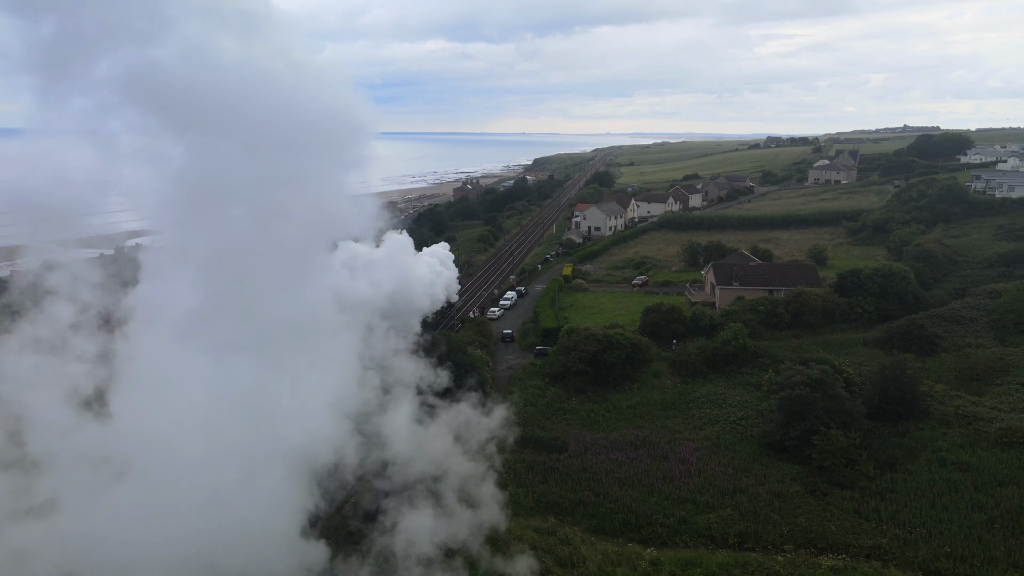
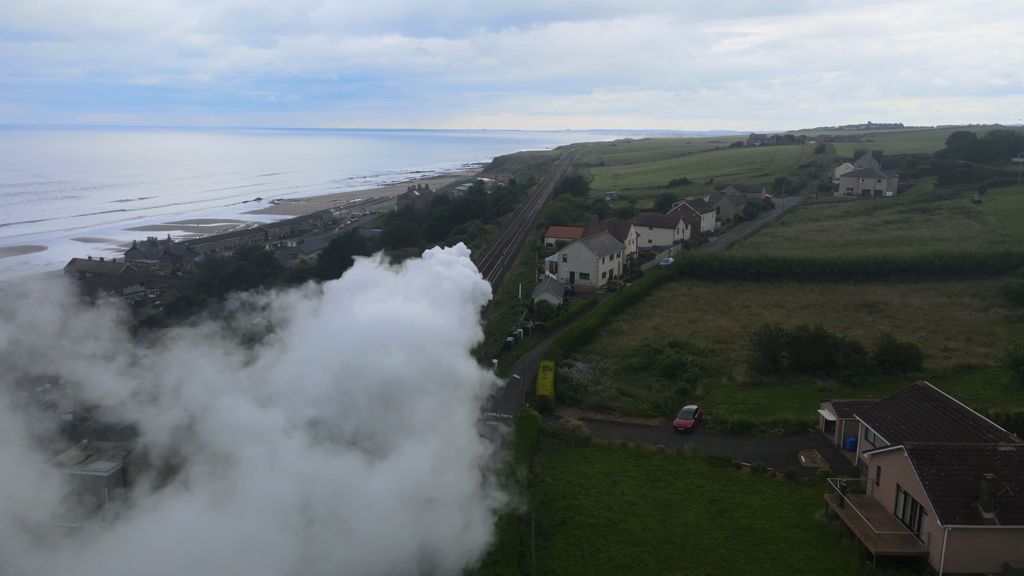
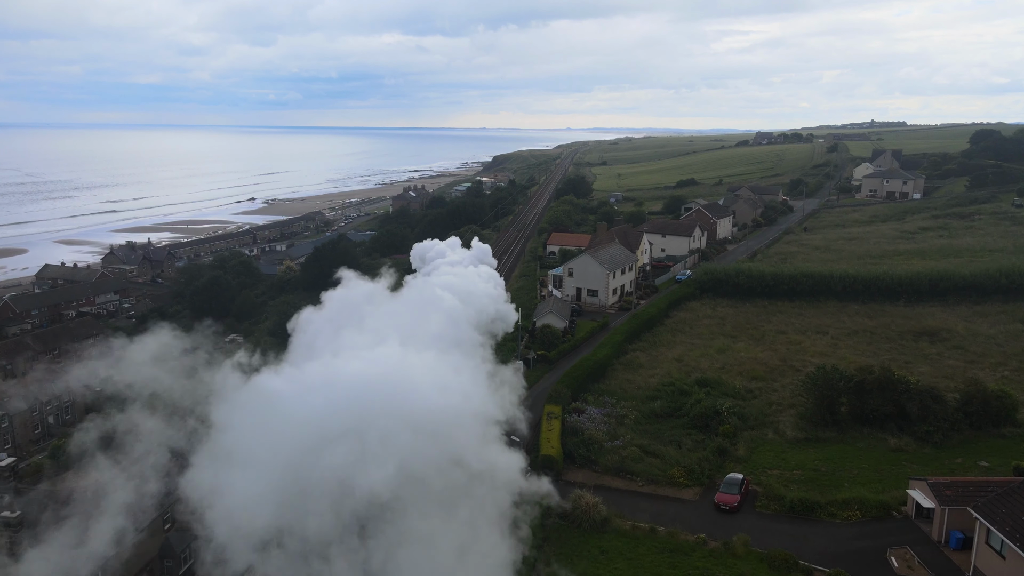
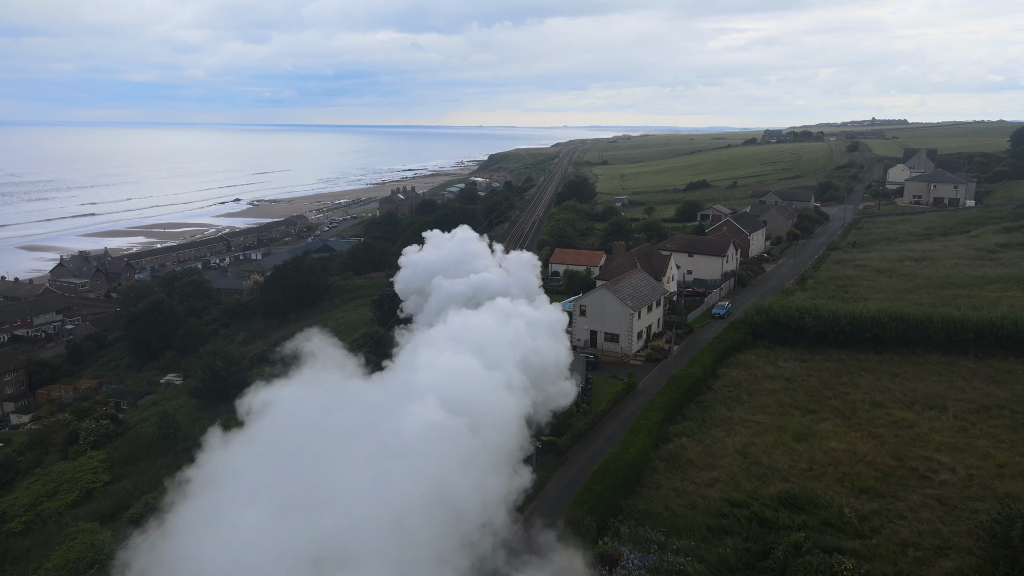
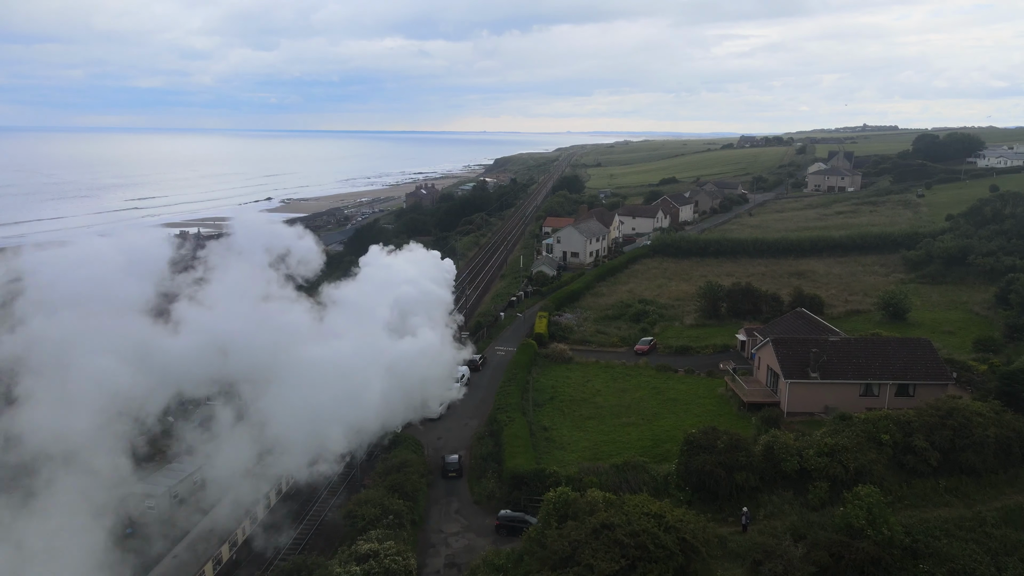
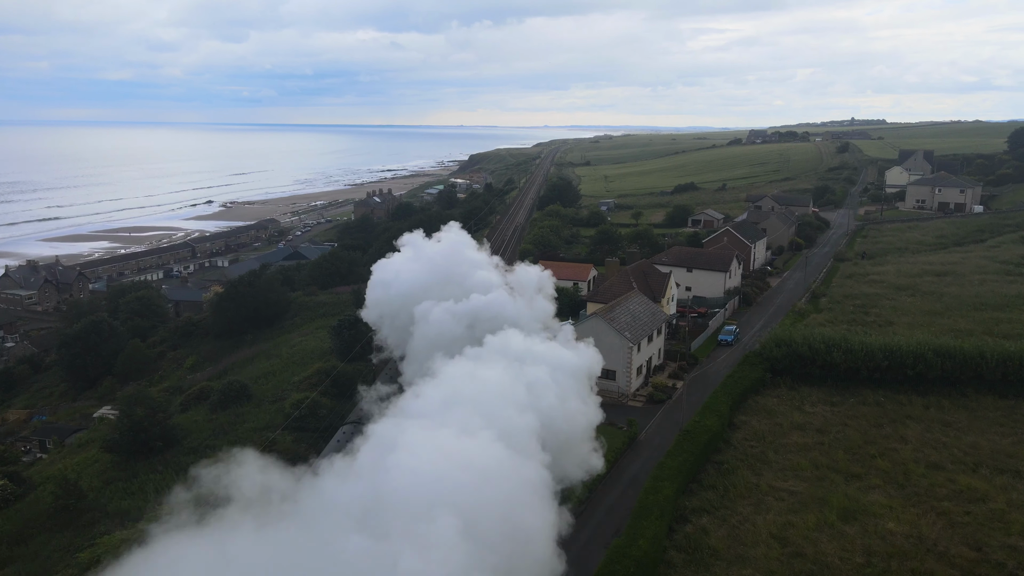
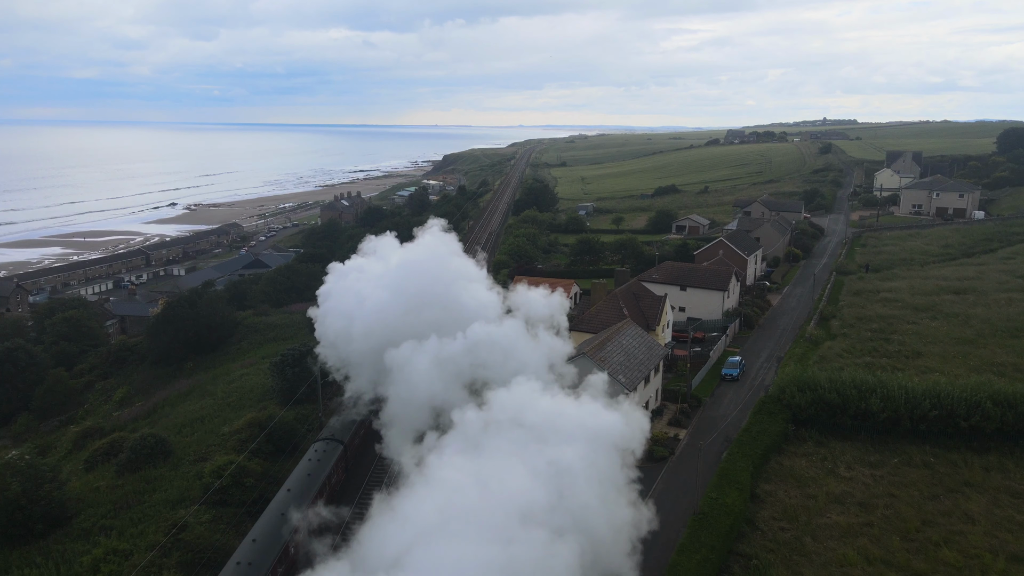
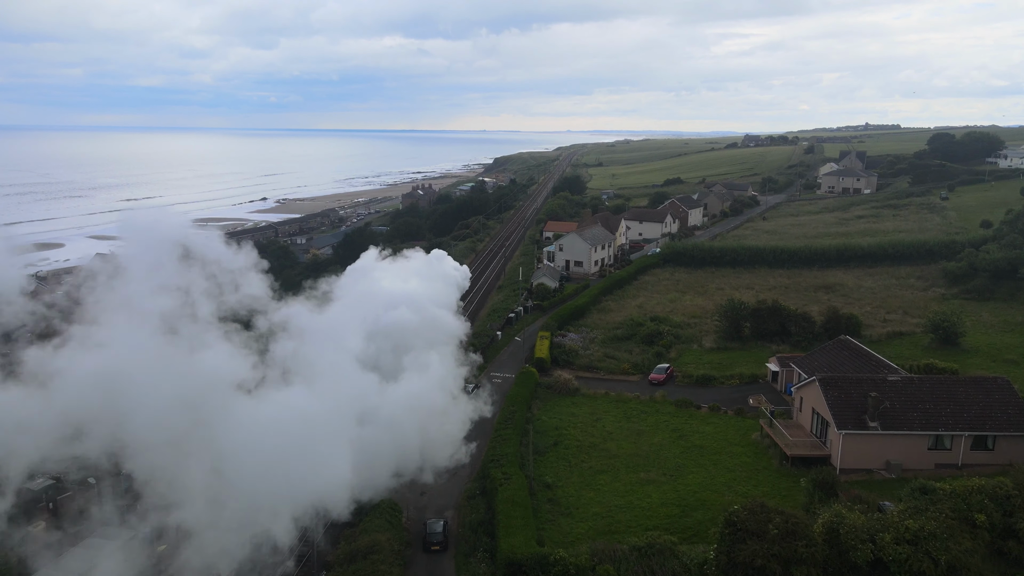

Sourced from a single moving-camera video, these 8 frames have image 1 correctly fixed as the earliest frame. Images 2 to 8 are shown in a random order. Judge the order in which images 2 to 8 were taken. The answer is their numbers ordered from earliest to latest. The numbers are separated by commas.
5, 8, 2, 3, 4, 6, 7
